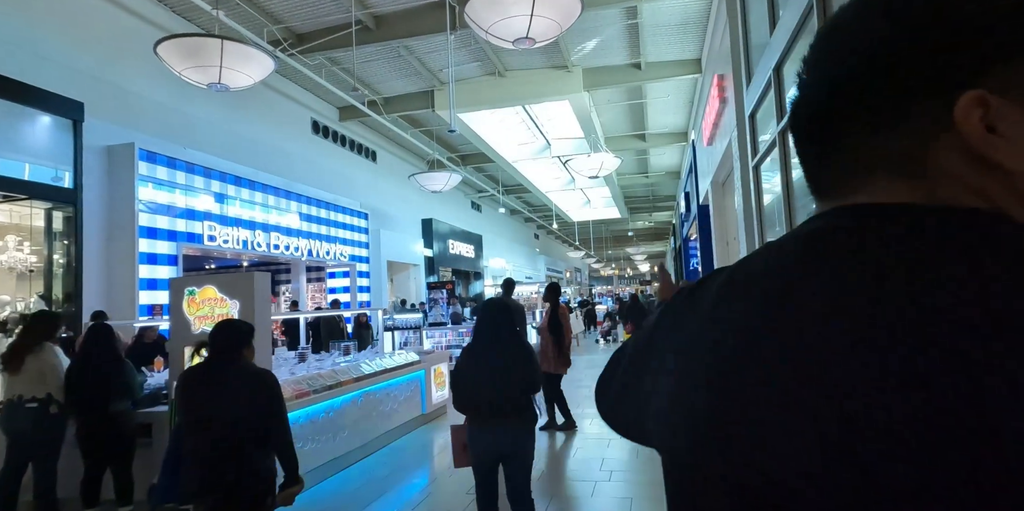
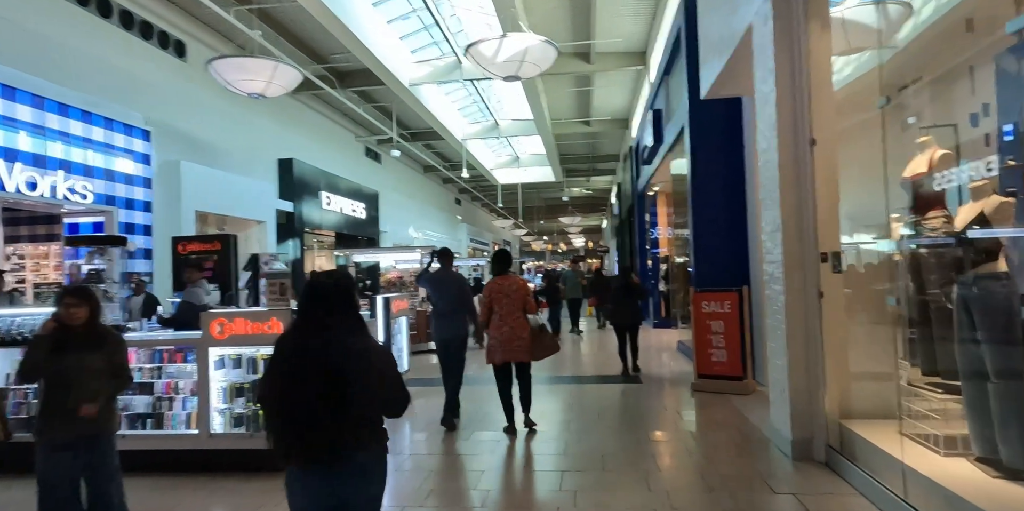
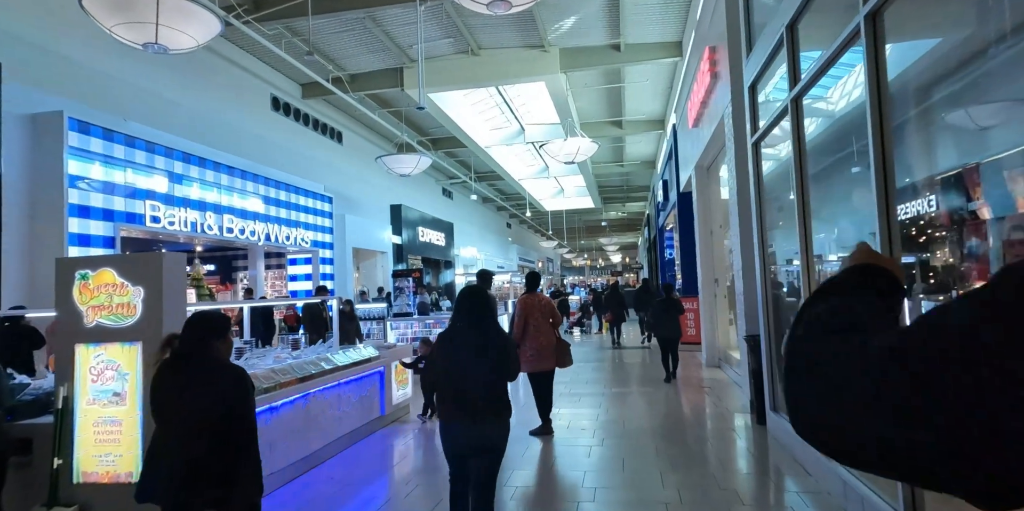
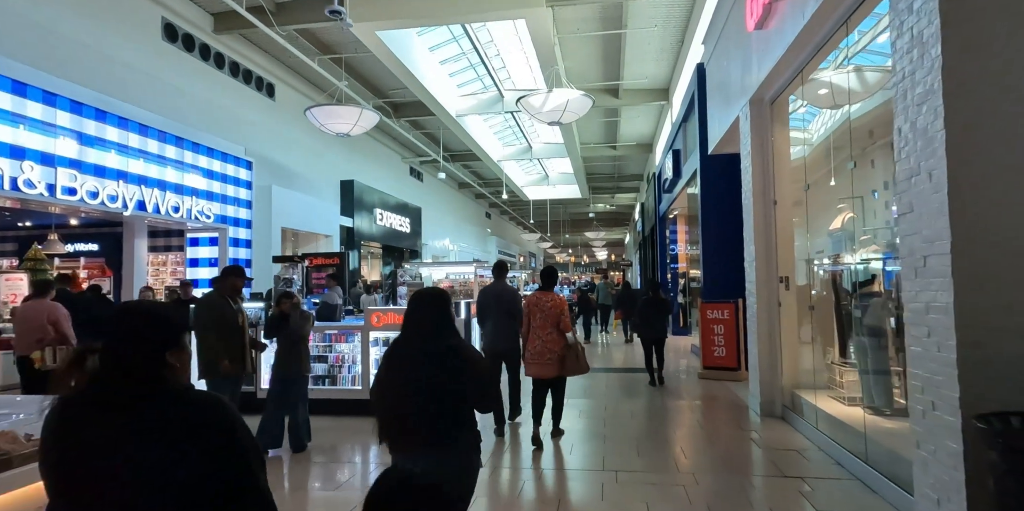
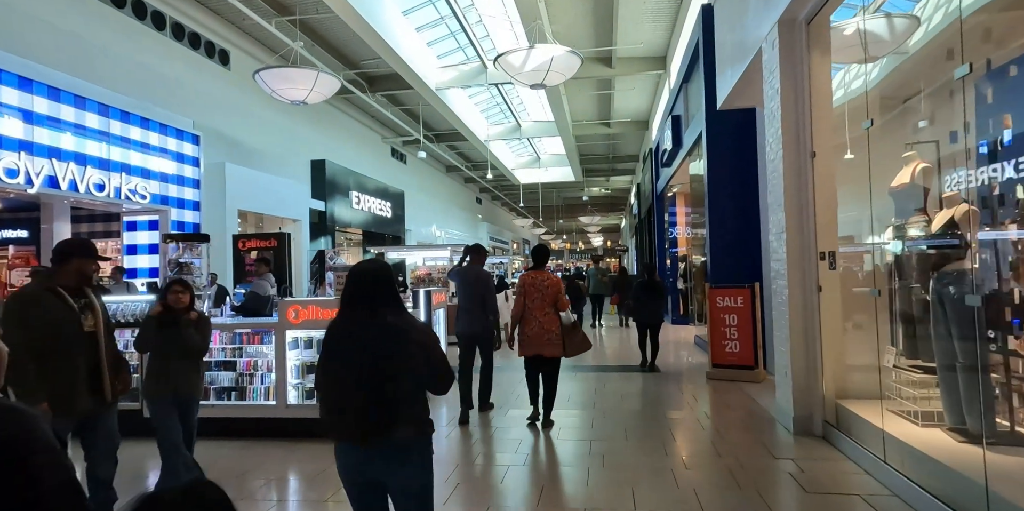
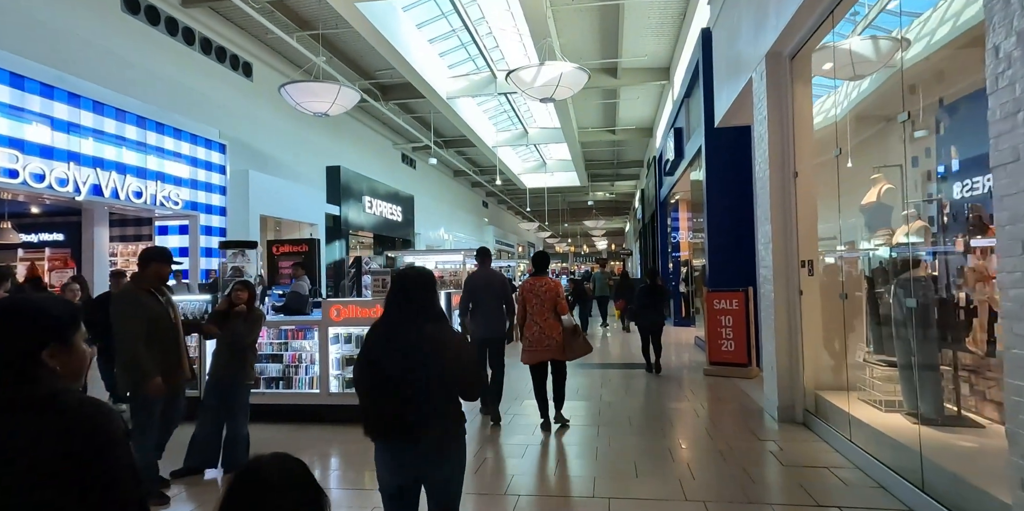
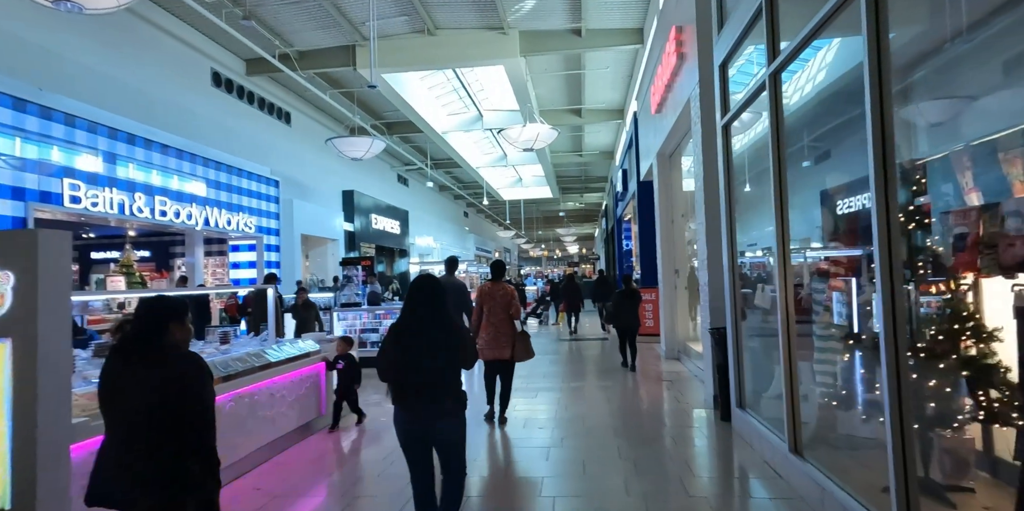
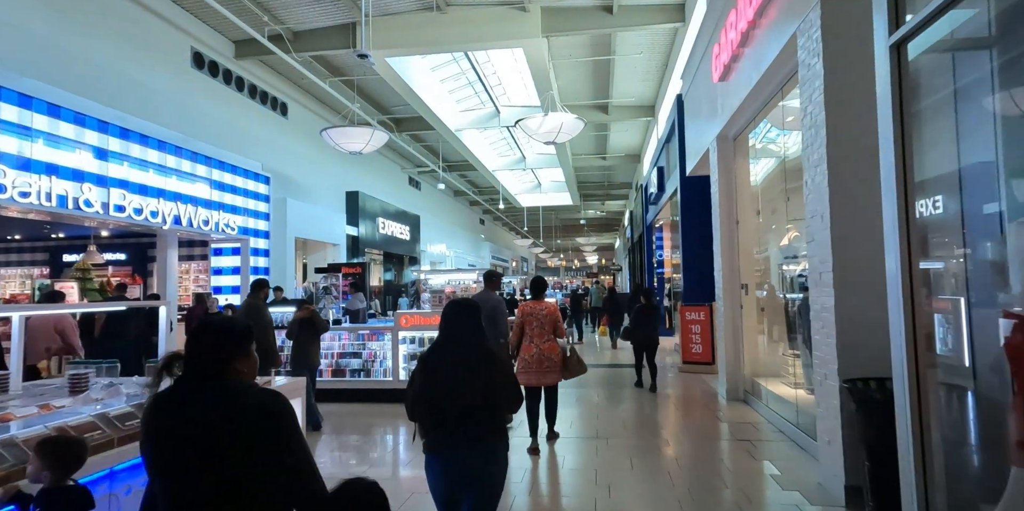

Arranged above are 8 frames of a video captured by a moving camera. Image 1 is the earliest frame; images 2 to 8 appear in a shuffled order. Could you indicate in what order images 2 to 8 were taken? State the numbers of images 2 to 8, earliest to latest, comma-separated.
3, 7, 8, 4, 6, 5, 2
